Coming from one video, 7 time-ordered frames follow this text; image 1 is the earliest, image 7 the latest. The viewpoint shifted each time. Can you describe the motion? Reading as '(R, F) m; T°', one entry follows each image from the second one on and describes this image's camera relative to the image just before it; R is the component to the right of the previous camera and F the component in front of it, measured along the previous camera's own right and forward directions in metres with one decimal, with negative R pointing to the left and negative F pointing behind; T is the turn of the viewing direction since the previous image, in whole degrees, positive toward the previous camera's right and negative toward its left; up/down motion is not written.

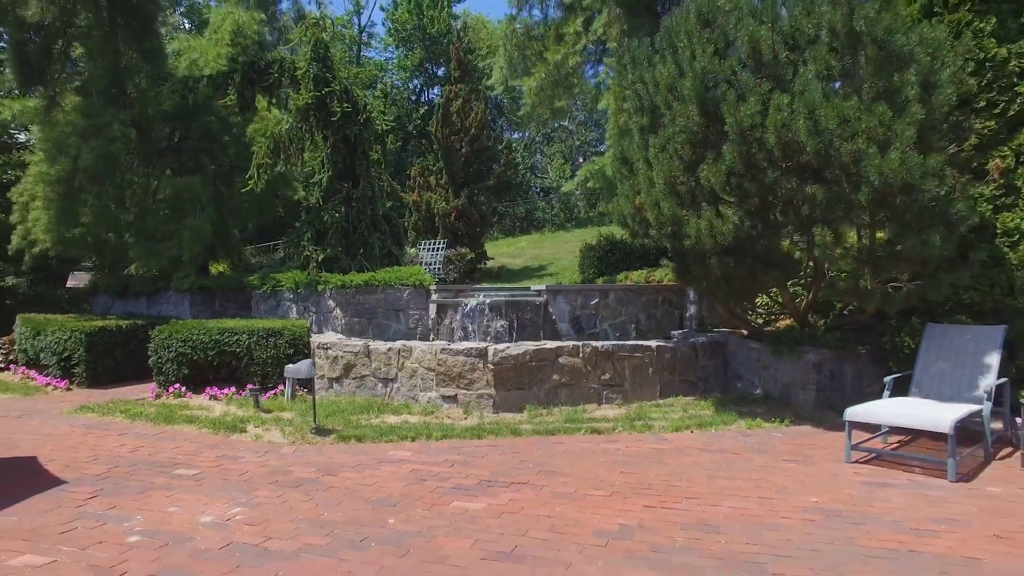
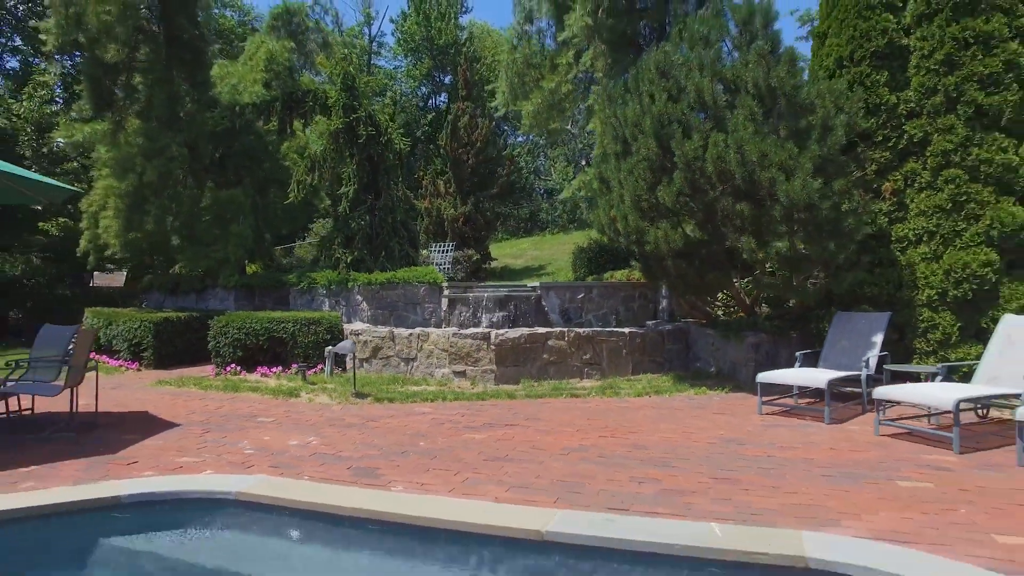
(+0.1, -1.8) m; 0°
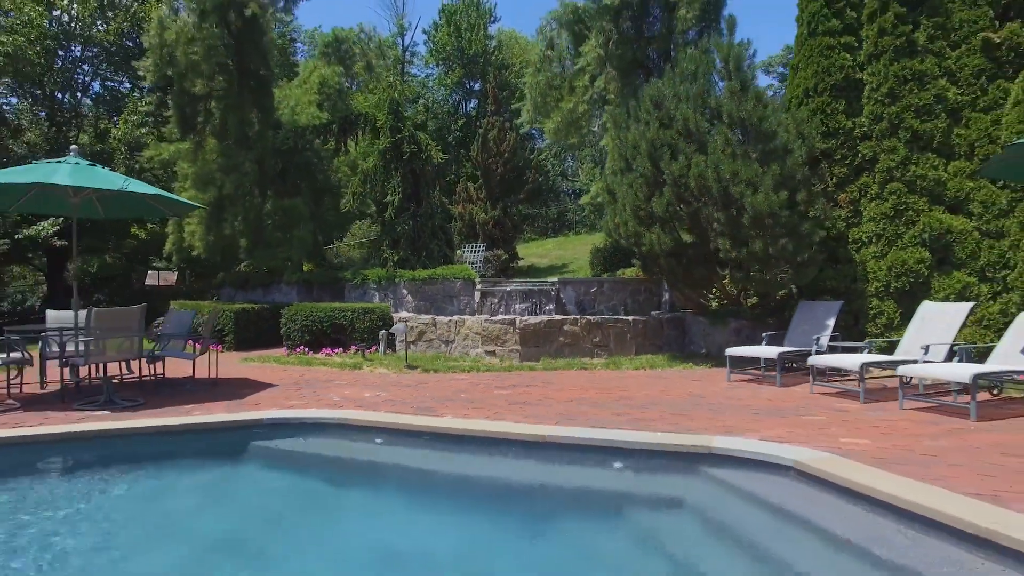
(+0.1, -1.9) m; -2°
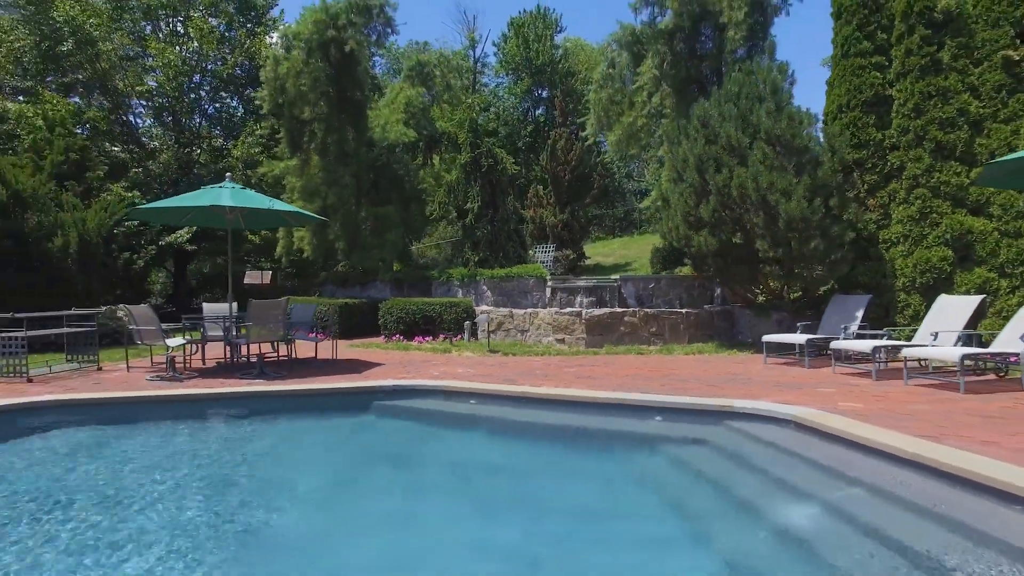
(+0.1, -1.8) m; -6°
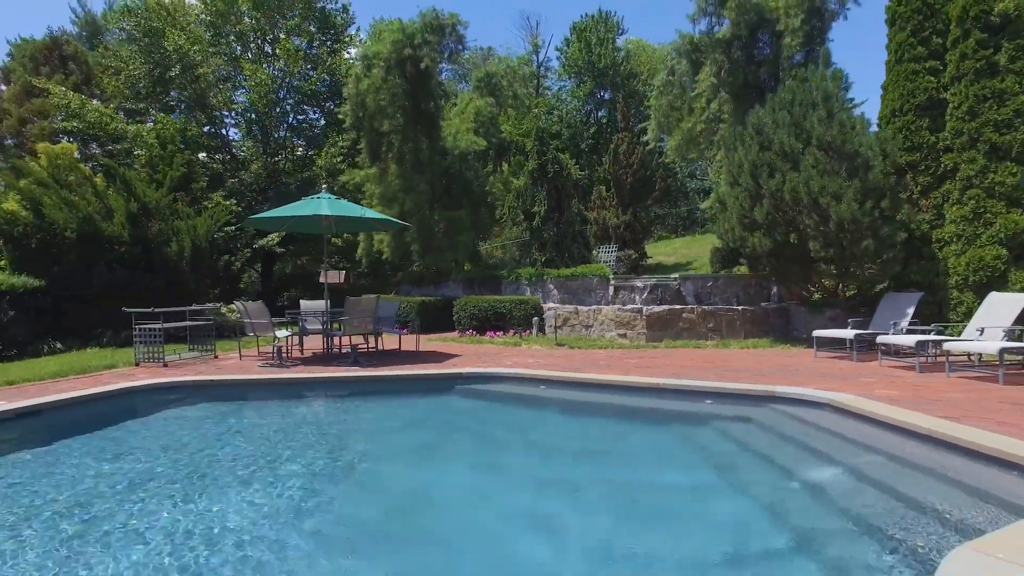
(0.0, -1.0) m; -5°
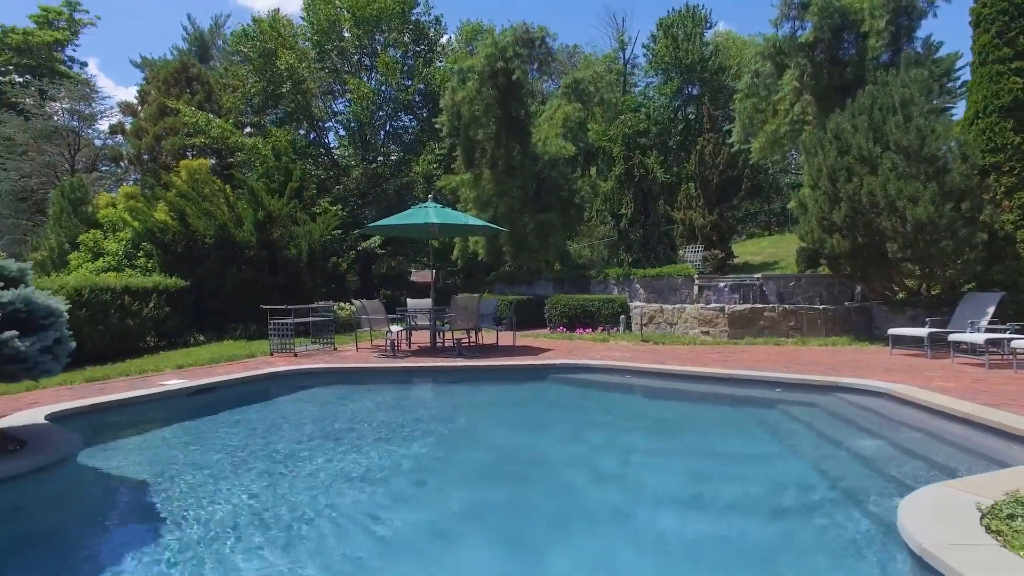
(0.0, -1.1) m; -7°
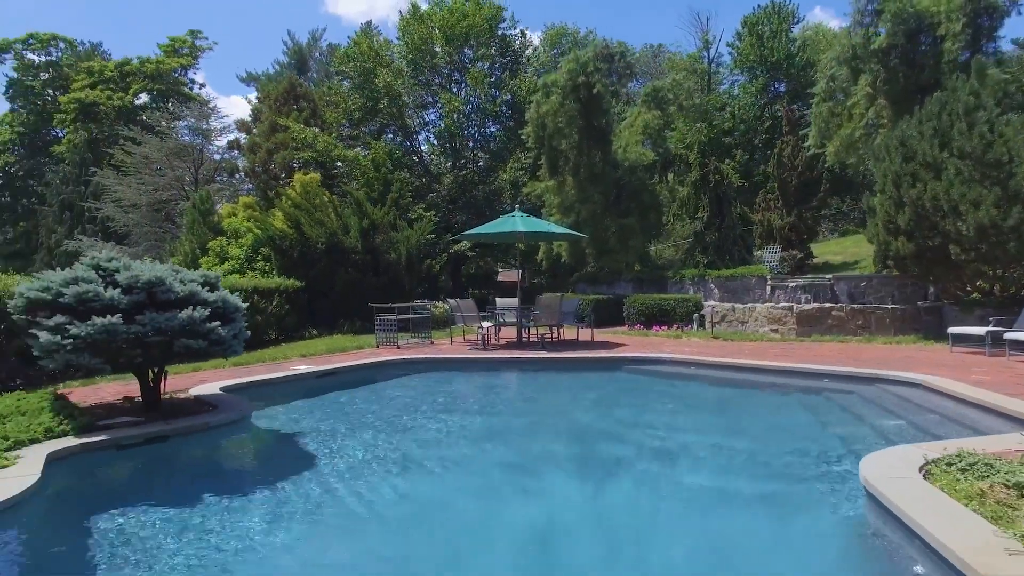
(+0.2, -1.4) m; -7°
